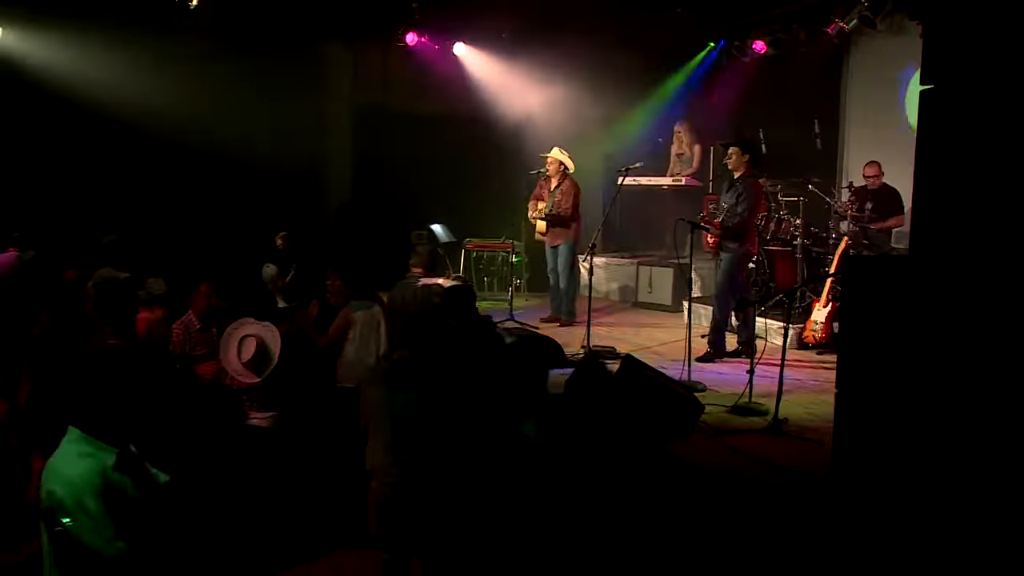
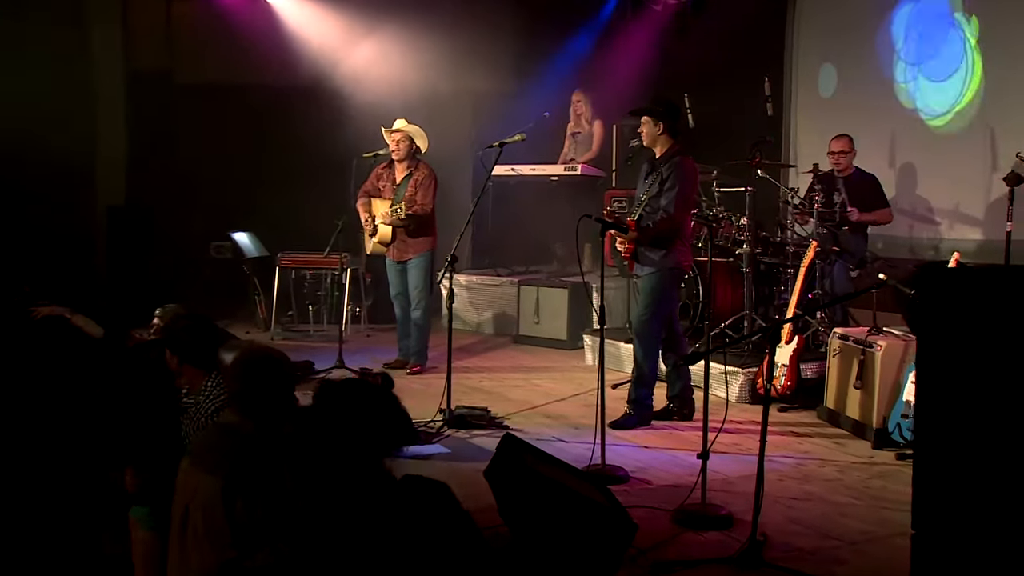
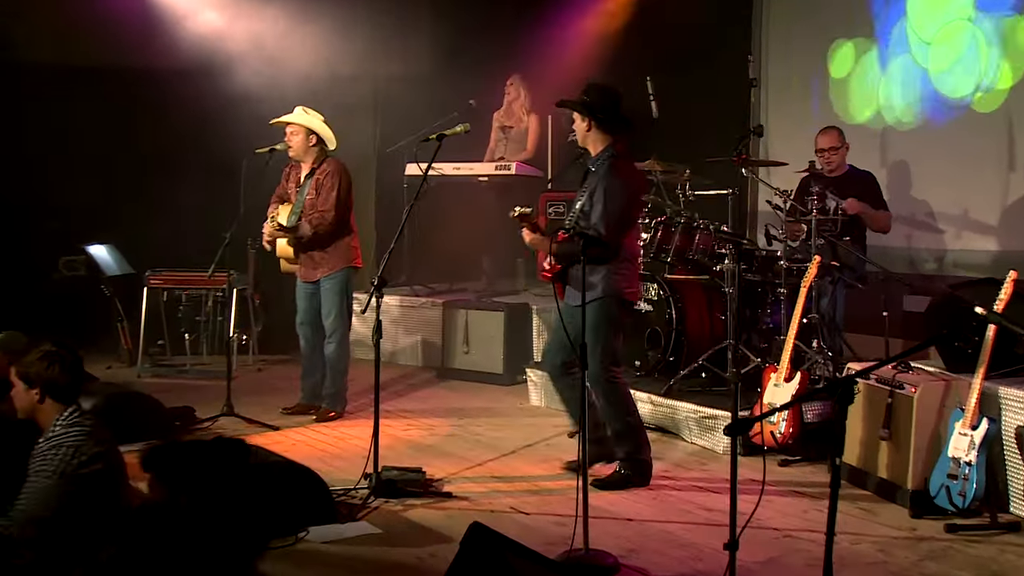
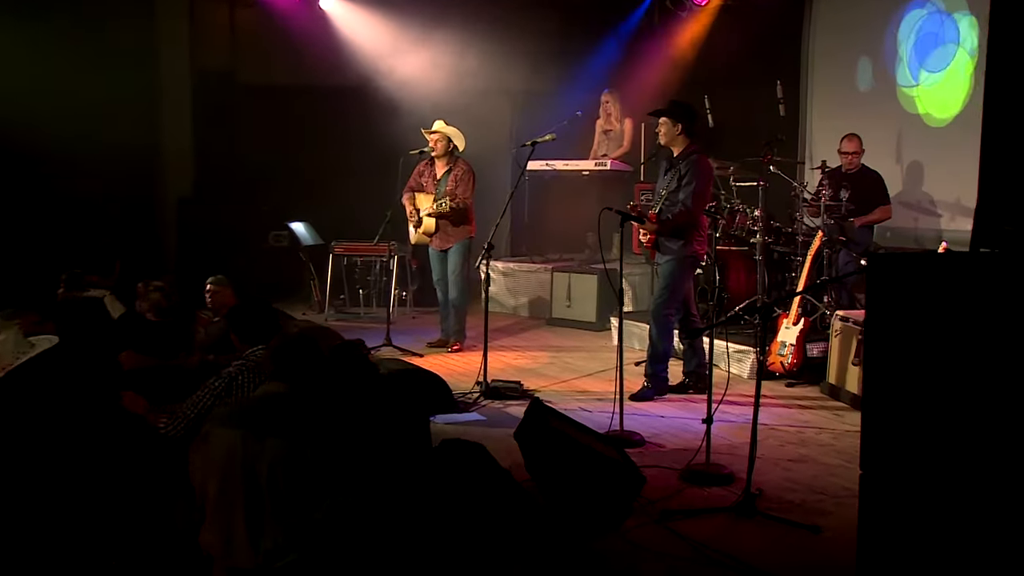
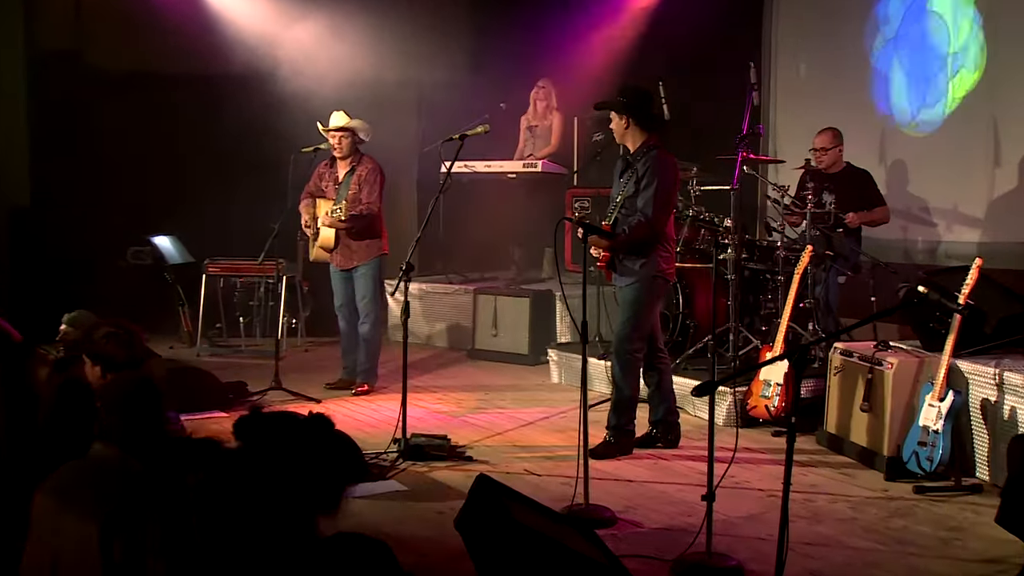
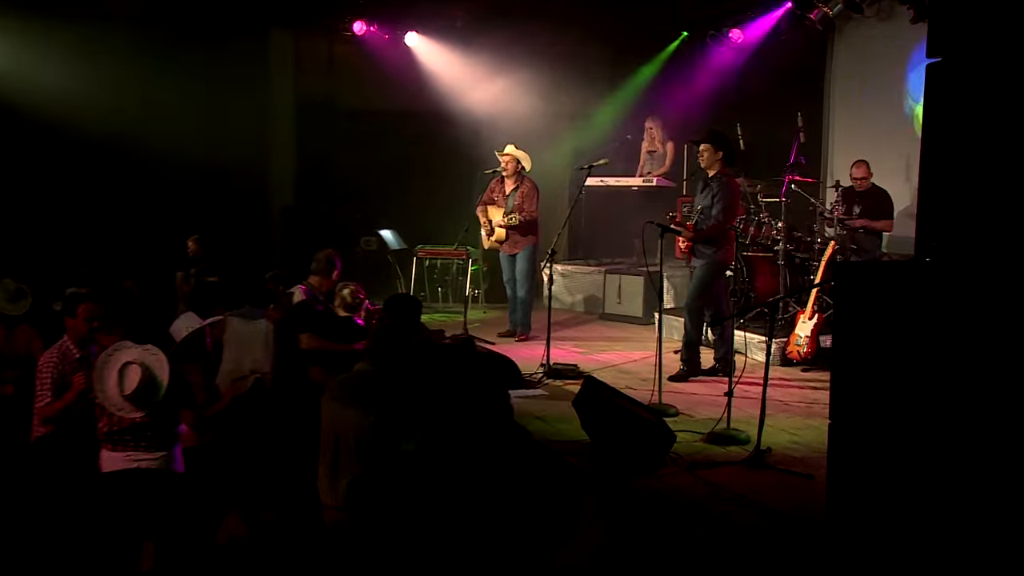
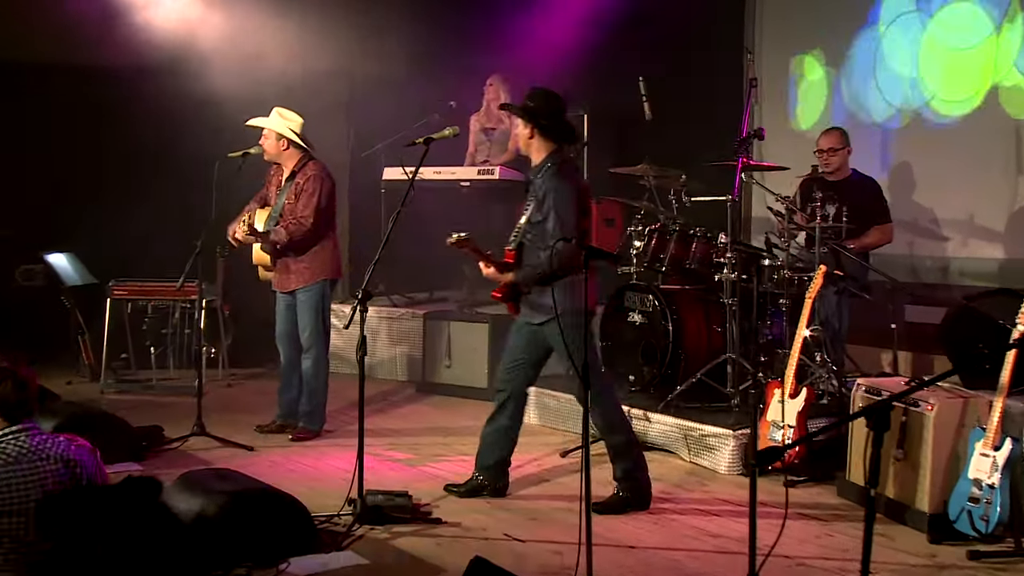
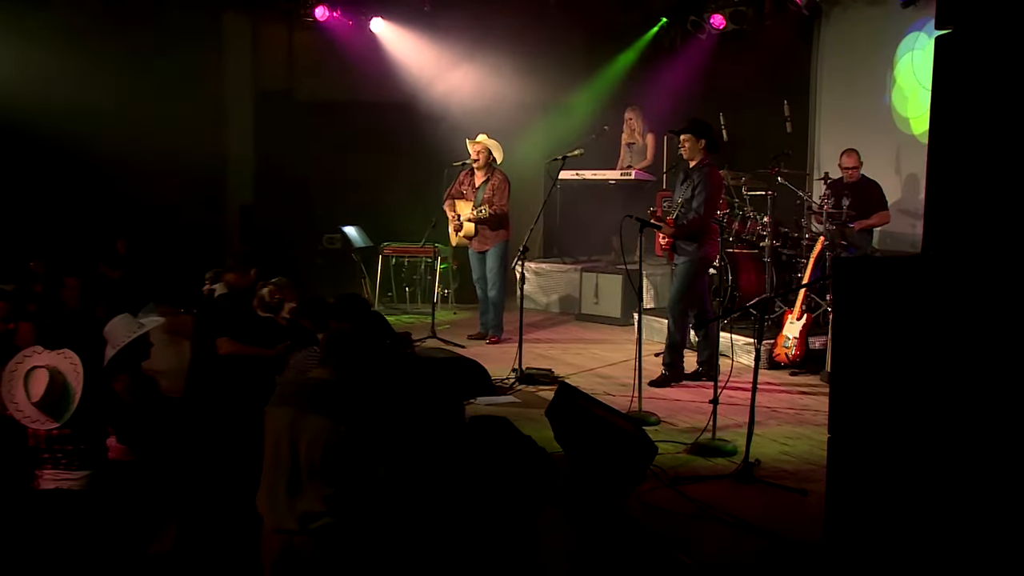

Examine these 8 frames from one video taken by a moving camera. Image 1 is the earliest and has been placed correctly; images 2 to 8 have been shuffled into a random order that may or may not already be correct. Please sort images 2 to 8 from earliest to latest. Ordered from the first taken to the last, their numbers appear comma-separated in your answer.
6, 8, 4, 2, 5, 3, 7
